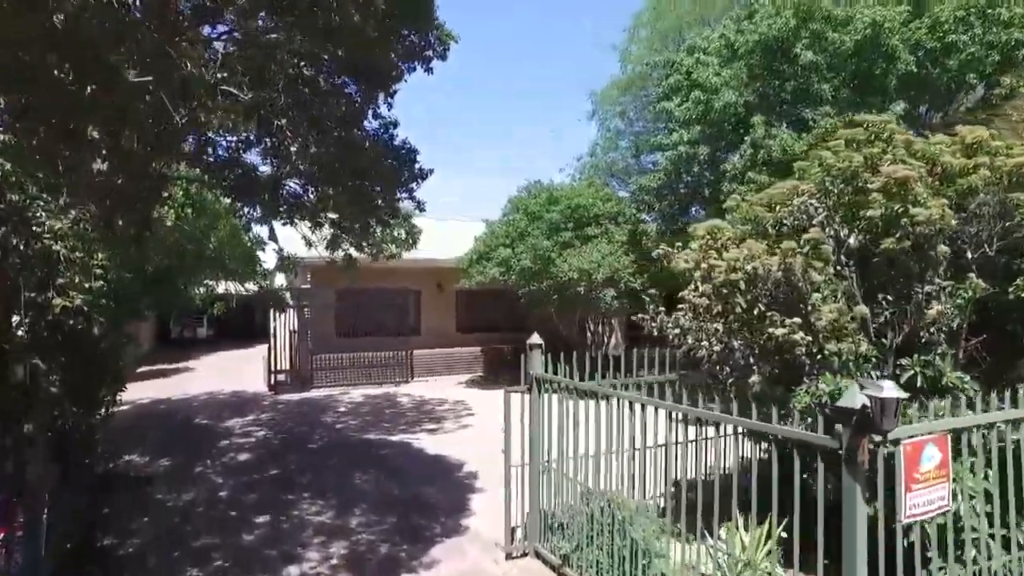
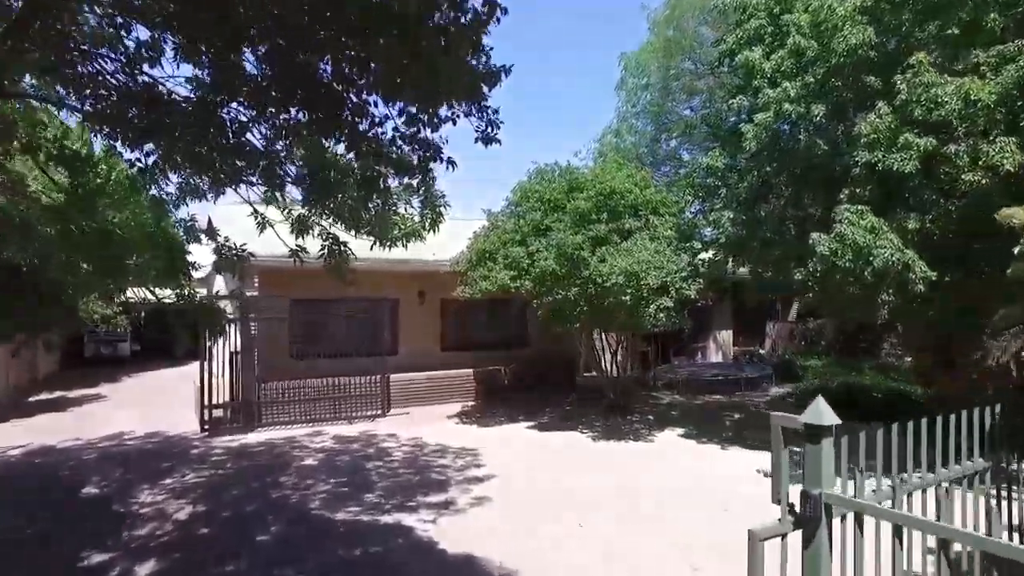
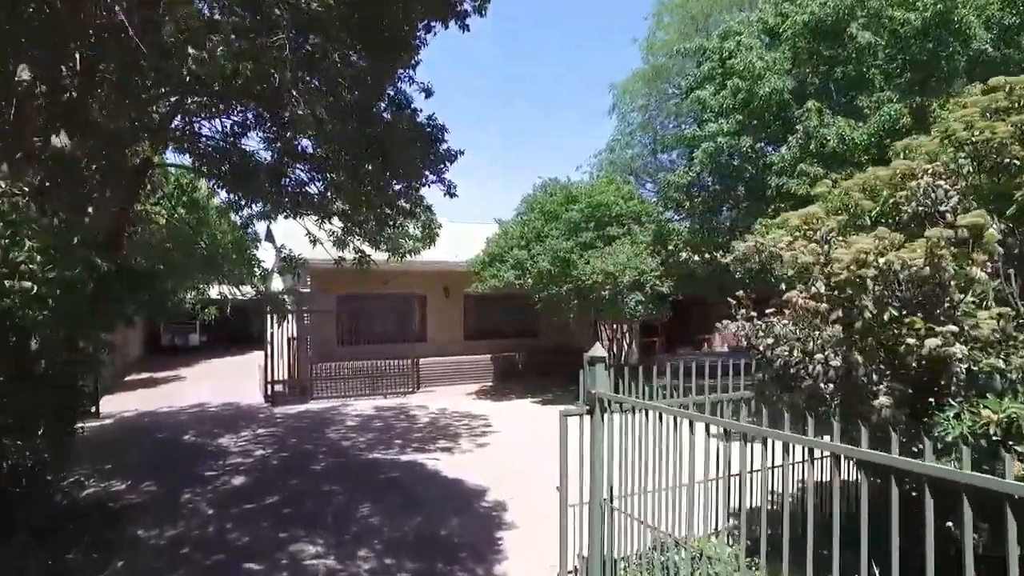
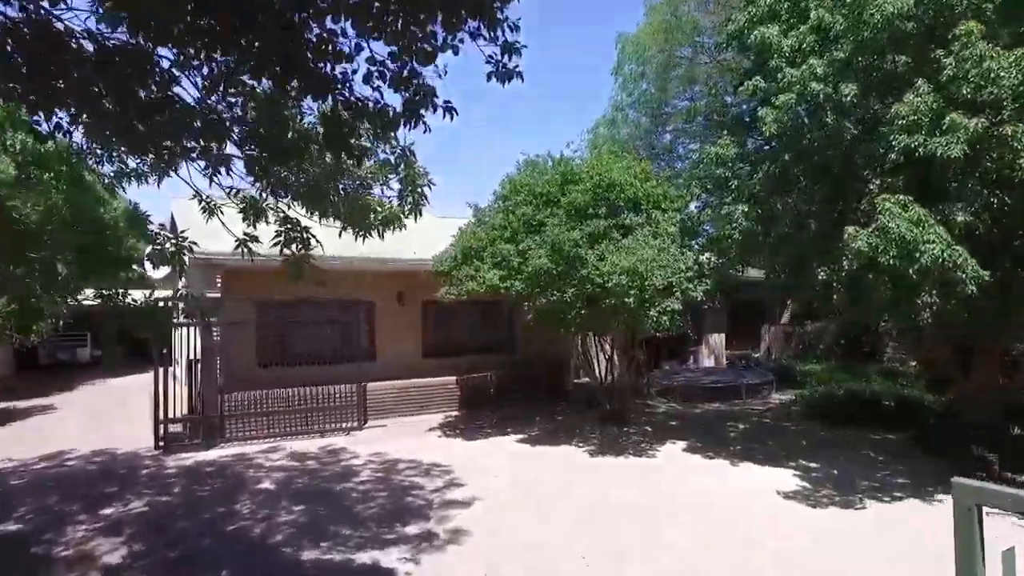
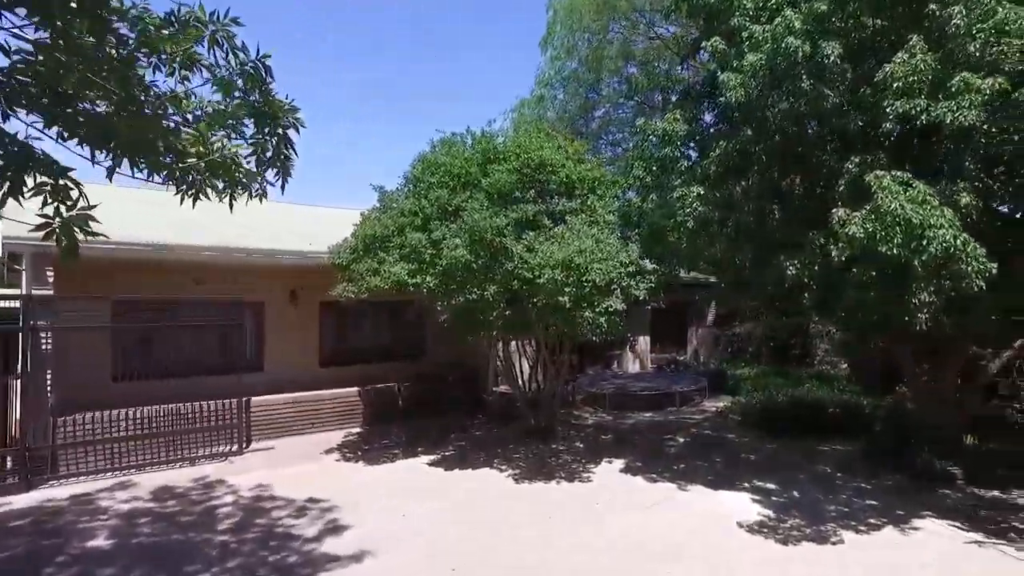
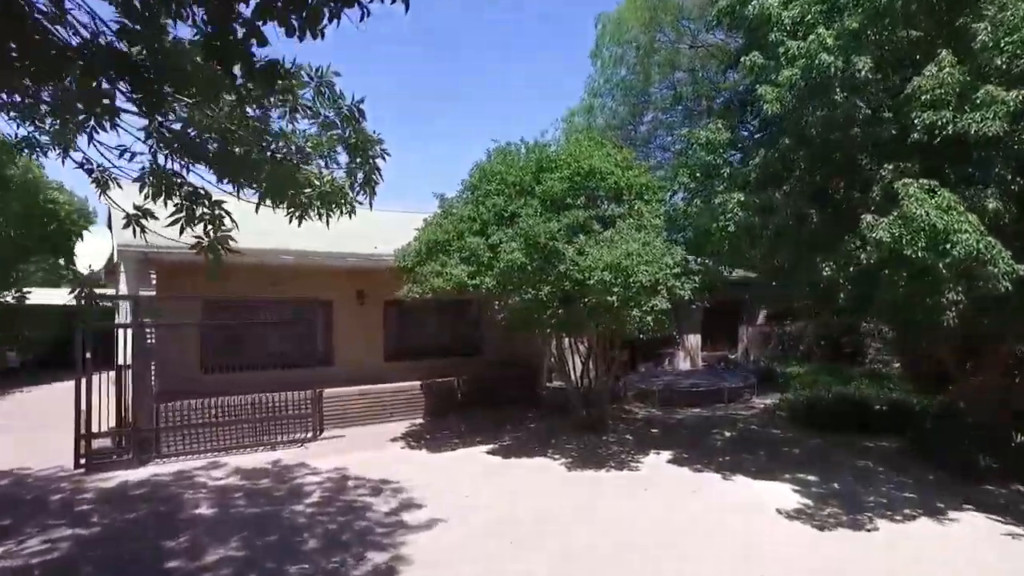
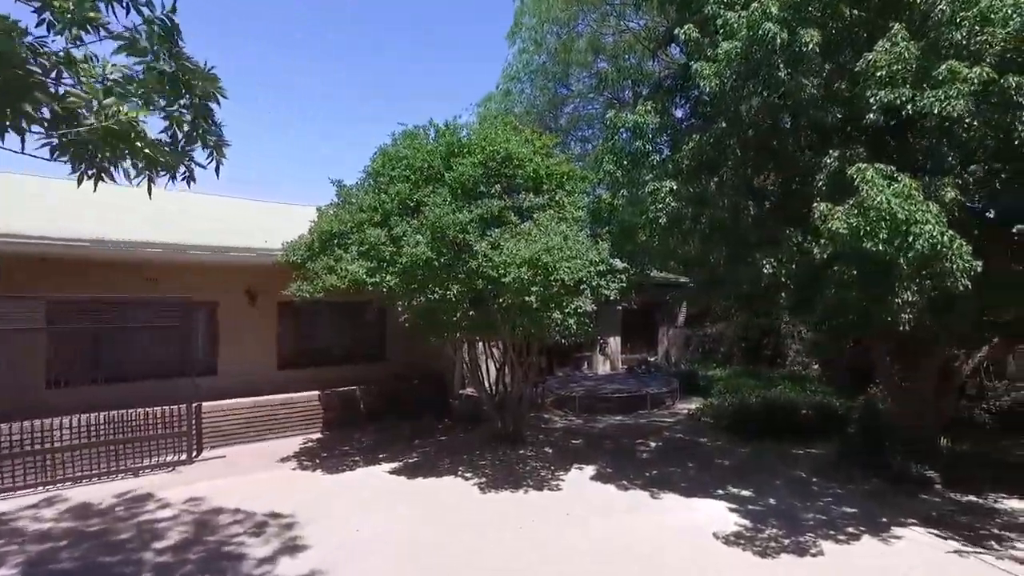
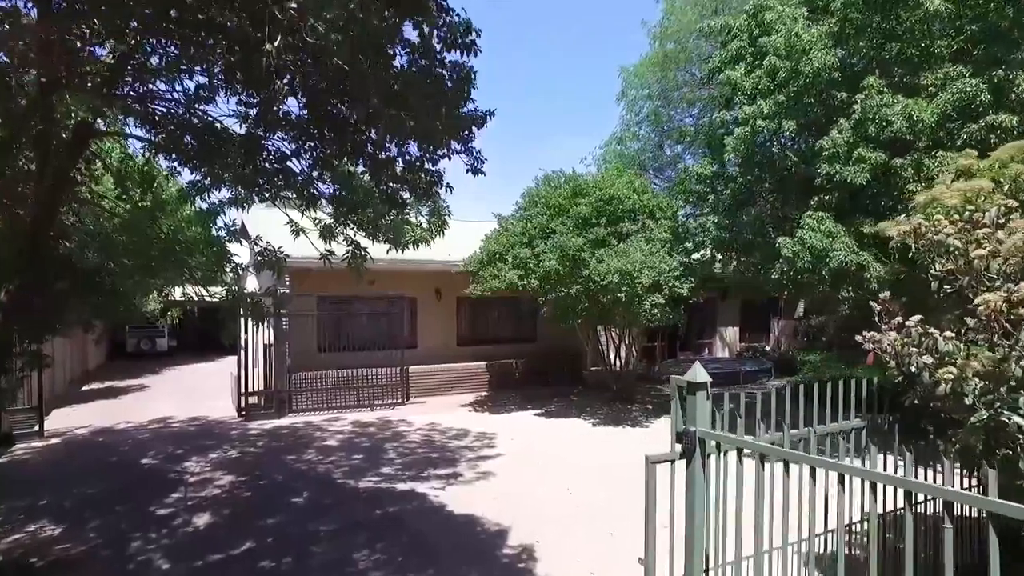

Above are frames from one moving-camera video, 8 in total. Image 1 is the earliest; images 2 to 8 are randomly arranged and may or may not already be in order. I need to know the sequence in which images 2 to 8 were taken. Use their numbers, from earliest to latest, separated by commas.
3, 8, 2, 4, 6, 5, 7
